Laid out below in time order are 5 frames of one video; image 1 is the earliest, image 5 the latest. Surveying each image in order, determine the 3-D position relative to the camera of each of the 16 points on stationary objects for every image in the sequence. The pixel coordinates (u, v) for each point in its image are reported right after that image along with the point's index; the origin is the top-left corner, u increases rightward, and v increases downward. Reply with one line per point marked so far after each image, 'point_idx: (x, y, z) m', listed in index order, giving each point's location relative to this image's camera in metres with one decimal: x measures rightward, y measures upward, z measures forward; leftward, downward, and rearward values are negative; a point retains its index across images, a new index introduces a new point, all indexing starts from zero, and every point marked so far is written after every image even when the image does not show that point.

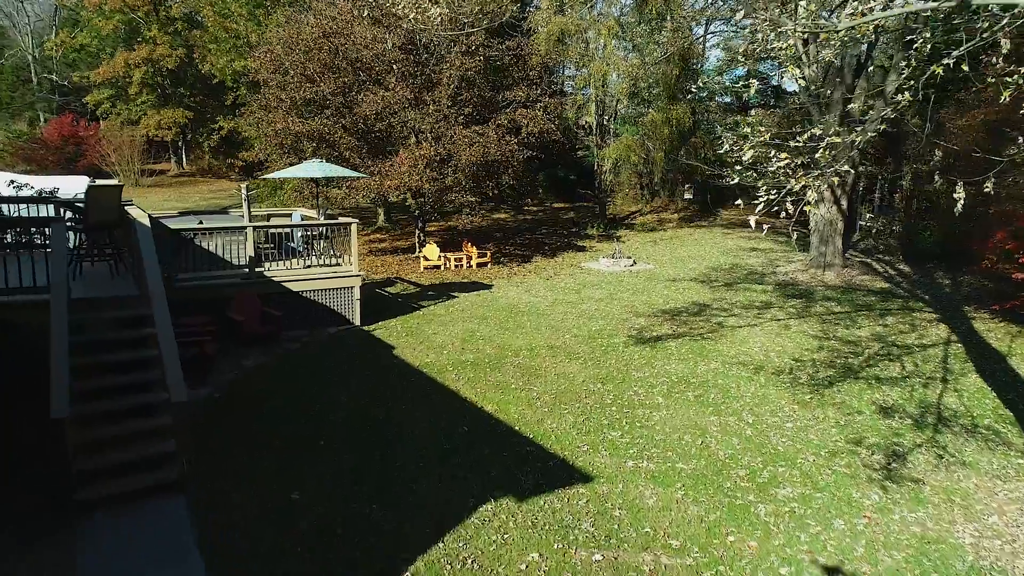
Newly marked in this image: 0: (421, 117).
0: (-2.0, +3.8, +15.7) m
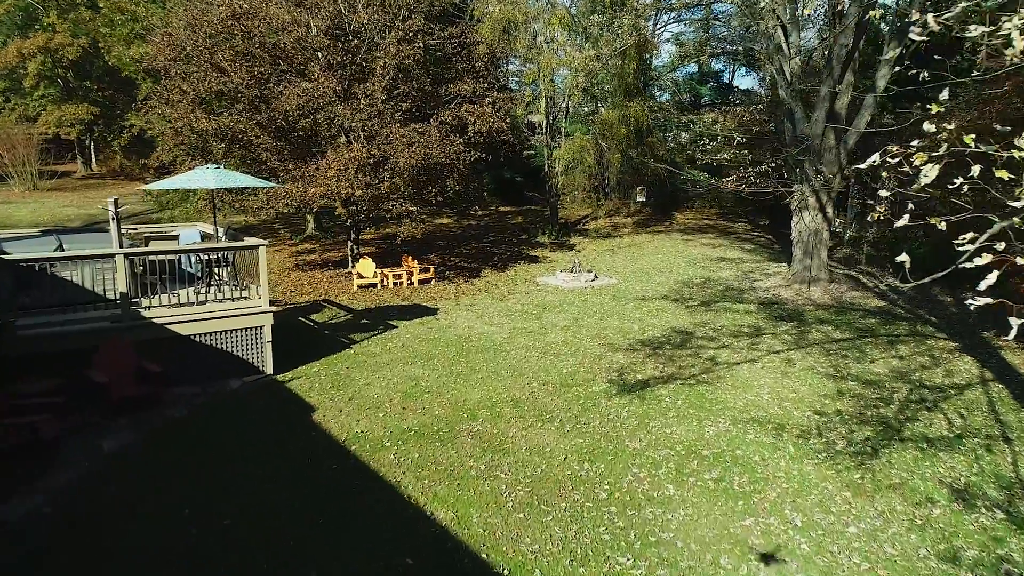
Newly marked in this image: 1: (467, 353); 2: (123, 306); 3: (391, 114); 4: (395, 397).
0: (-3.1, +3.3, +13.5) m
1: (-0.6, -0.8, +9.3) m
2: (-4.0, -0.2, +7.4) m
3: (-2.3, +3.3, +13.9) m
4: (-1.2, -1.2, +7.6) m
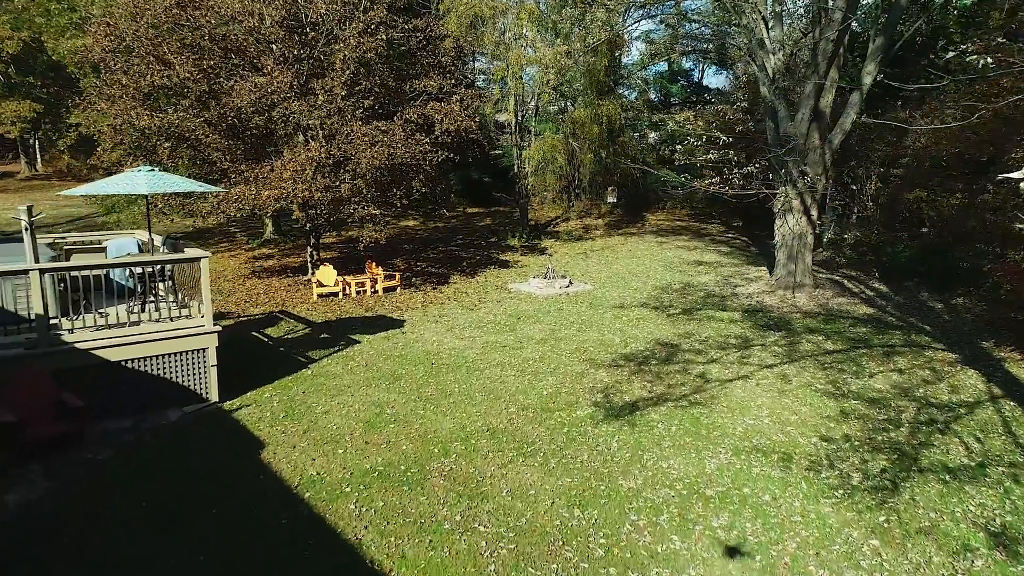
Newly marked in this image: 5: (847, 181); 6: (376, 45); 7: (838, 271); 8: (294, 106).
0: (-3.6, +3.1, +12.6) m
1: (-0.9, -1.0, +8.5) m
2: (-4.2, -0.4, +6.4) m
3: (-2.9, +3.2, +13.0) m
4: (-1.4, -1.3, +6.7) m
5: (+6.7, +2.1, +14.3) m
6: (-2.5, +4.5, +13.3) m
7: (+6.3, +0.3, +13.9) m
8: (-3.8, +3.1, +12.4) m
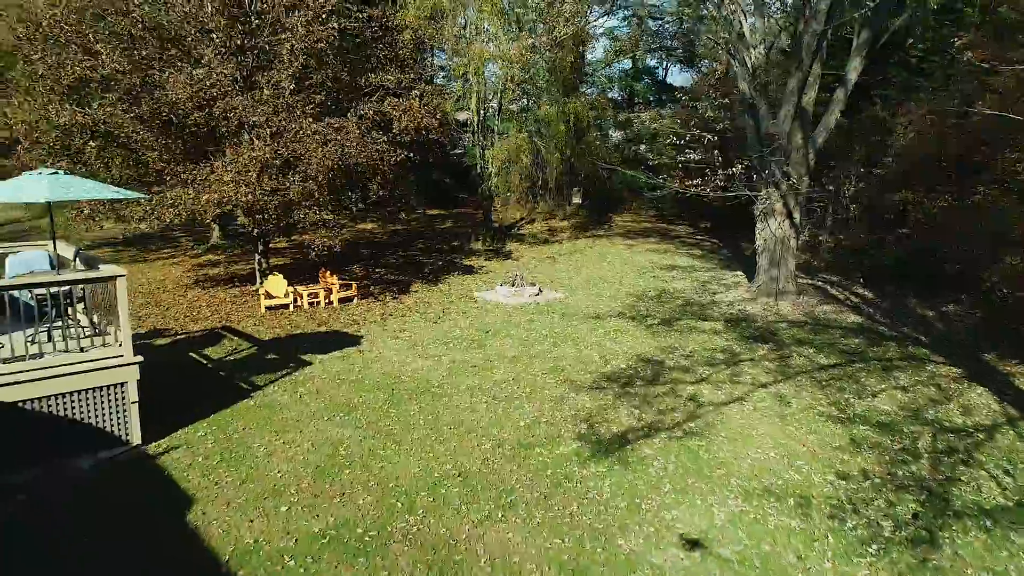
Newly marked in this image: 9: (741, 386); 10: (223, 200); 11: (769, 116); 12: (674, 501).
0: (-4.1, +2.9, +11.5) m
1: (-1.2, -1.2, +7.5) m
2: (-4.4, -0.6, +5.3) m
3: (-3.5, +3.0, +11.9) m
4: (-1.6, -1.5, +5.7) m
5: (+6.0, +2.0, +13.8) m
6: (-3.1, +4.3, +12.2) m
7: (+5.7, +0.2, +13.3) m
8: (-4.3, +2.9, +11.3) m
9: (+2.6, -1.1, +8.2) m
10: (-4.4, +1.3, +11.0) m
11: (+4.2, +2.8, +11.7) m
12: (+1.2, -1.6, +5.4) m
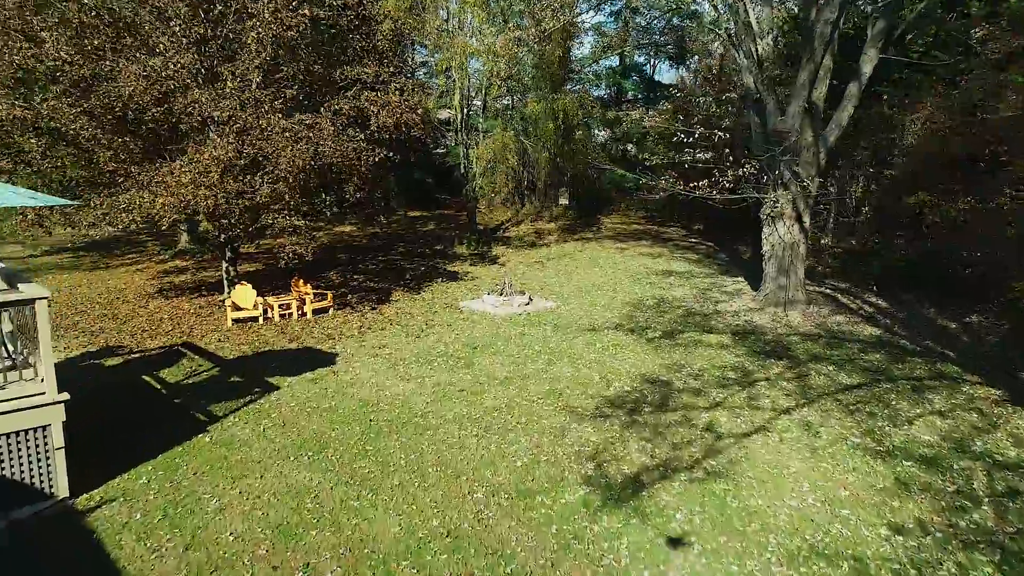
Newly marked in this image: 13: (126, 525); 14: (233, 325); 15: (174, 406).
0: (-4.3, +2.8, +10.4) m
1: (-1.2, -1.3, +6.6) m
2: (-4.4, -0.8, +4.2) m
3: (-3.6, +2.8, +10.9) m
4: (-1.6, -1.7, +4.8) m
5: (+5.8, +1.9, +13.0) m
6: (-3.3, +4.1, +11.2) m
7: (+5.4, +0.1, +12.5) m
8: (-4.5, +2.8, +10.2) m
9: (+2.5, -1.2, +7.3) m
10: (-4.6, +1.2, +10.0) m
11: (+4.0, +2.7, +10.9) m
12: (+1.2, -1.7, +4.5) m
13: (-2.7, -1.6, +5.1) m
14: (-4.4, -0.6, +11.4) m
15: (-3.6, -1.2, +7.7) m
